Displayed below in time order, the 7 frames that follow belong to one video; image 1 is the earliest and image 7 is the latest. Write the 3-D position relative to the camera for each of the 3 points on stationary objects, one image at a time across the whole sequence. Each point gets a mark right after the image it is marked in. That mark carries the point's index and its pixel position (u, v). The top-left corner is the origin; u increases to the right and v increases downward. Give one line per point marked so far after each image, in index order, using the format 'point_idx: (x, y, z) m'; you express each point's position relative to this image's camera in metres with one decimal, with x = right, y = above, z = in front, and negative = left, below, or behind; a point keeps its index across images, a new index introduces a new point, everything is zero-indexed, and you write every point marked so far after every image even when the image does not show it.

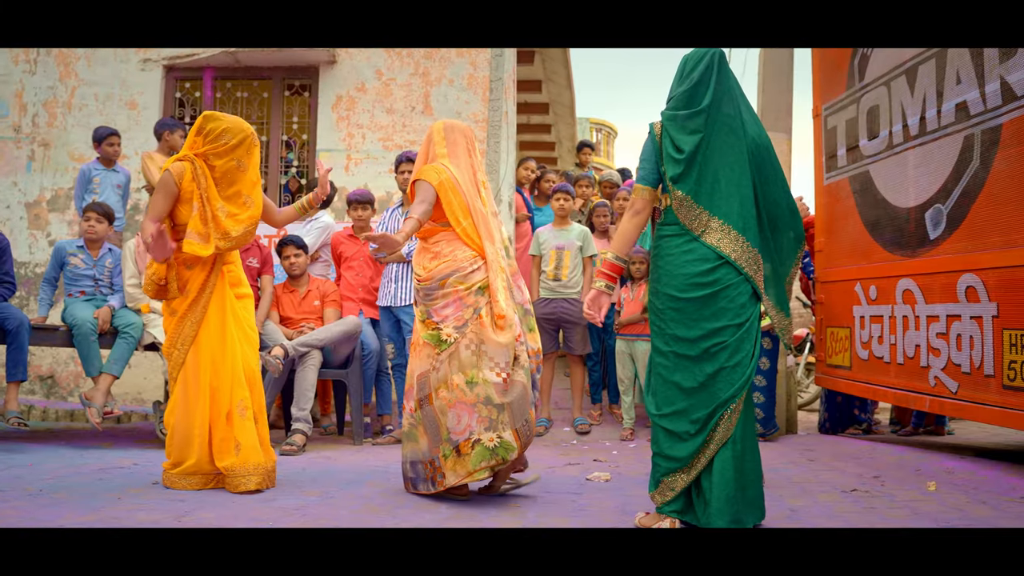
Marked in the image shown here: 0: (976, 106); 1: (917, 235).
0: (+2.5, +1.0, +4.7) m
1: (+2.4, +0.3, +5.2) m
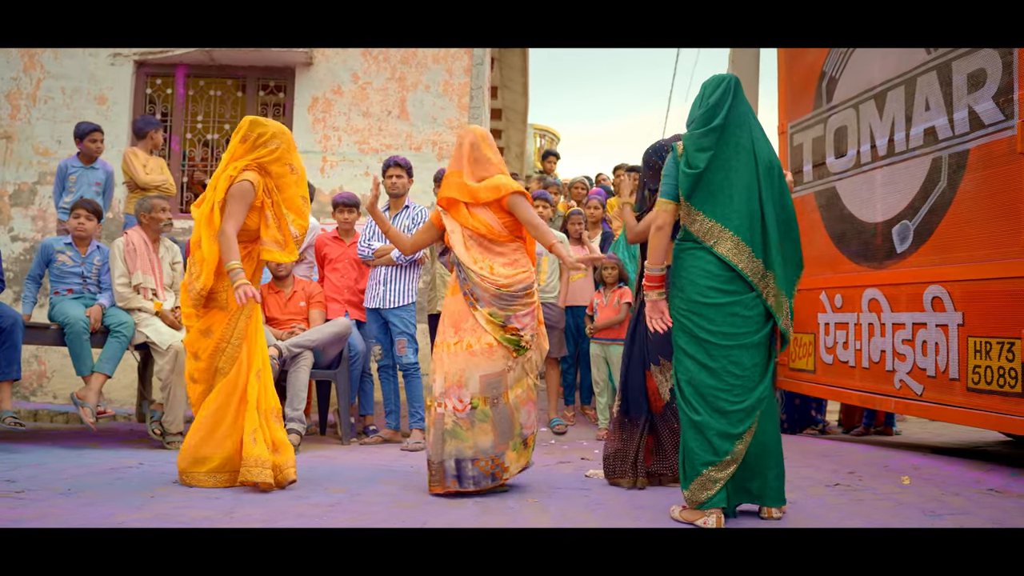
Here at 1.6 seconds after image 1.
0: (+2.5, +0.9, +5.1) m
1: (+2.4, +0.3, +5.6) m
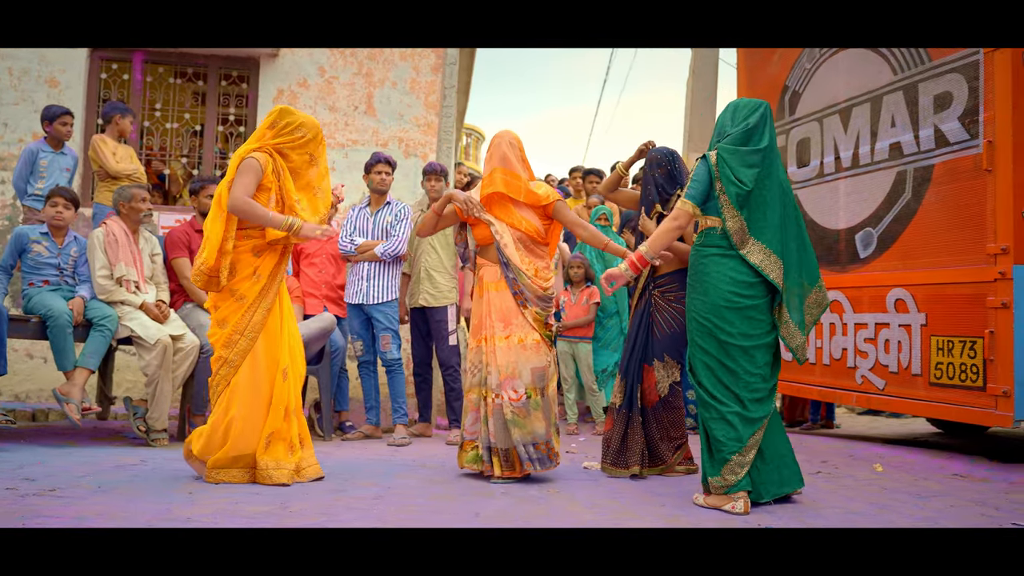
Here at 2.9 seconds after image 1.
0: (+2.5, +0.9, +5.5) m
1: (+2.3, +0.2, +6.1) m
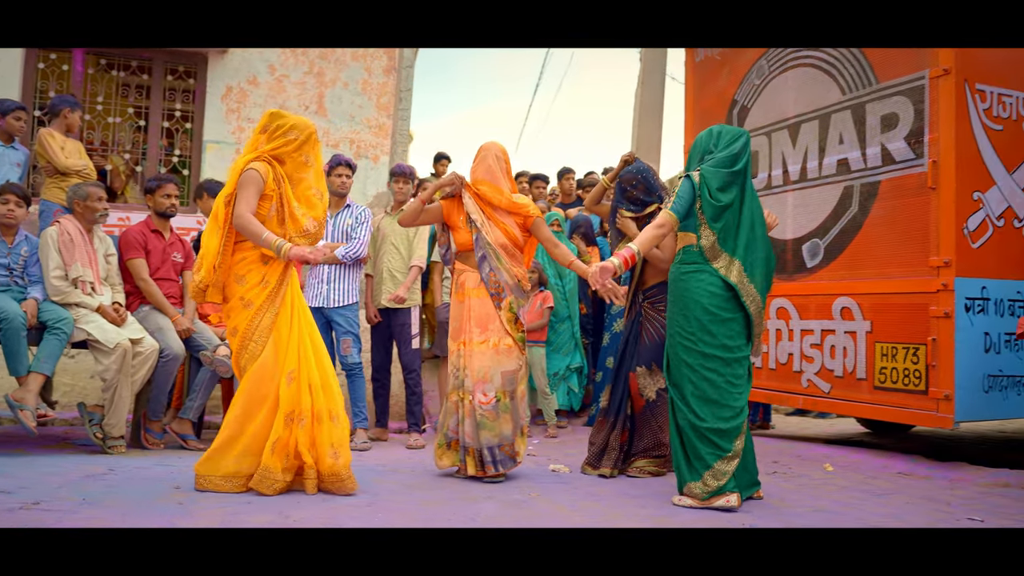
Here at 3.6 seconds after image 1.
0: (+2.3, +0.8, +5.8) m
1: (+2.0, +0.2, +6.4) m
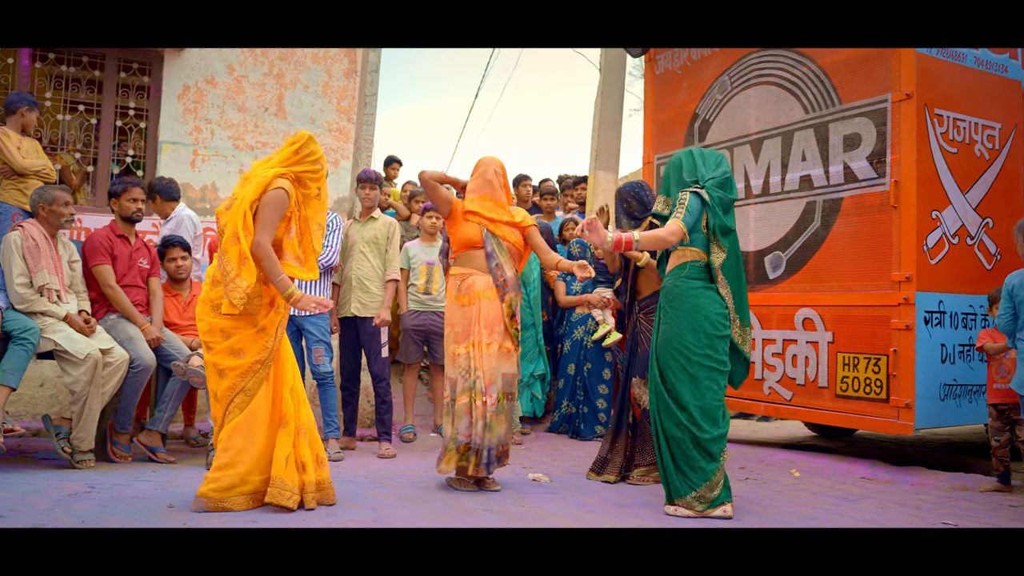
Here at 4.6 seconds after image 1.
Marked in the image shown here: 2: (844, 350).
0: (+2.1, +0.7, +6.1) m
1: (+1.8, +0.1, +6.6) m
2: (+2.2, -0.4, +5.8) m
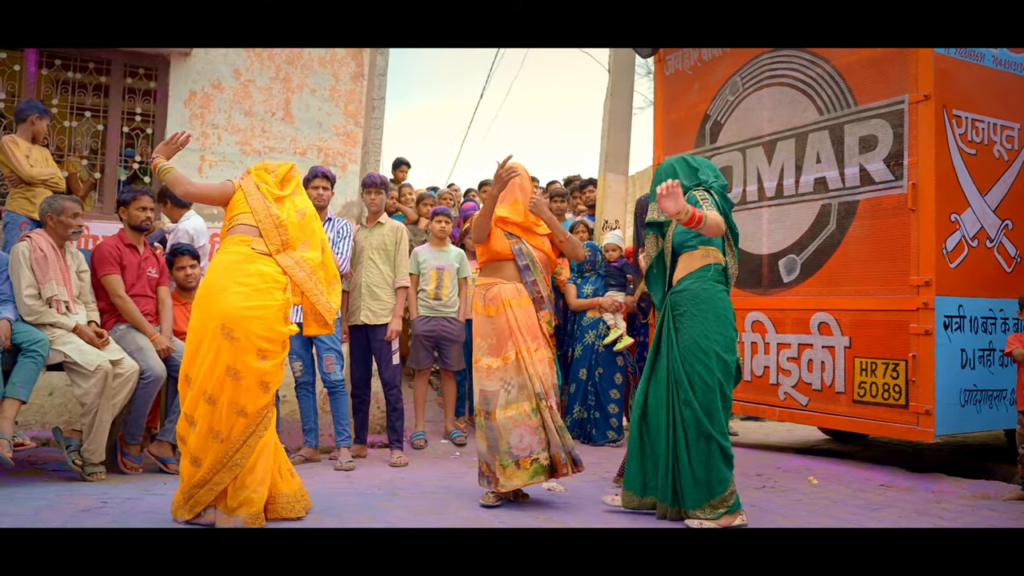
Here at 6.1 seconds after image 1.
0: (+2.2, +0.7, +6.0) m
1: (+1.9, +0.1, +6.5) m
2: (+2.3, -0.4, +5.8) m
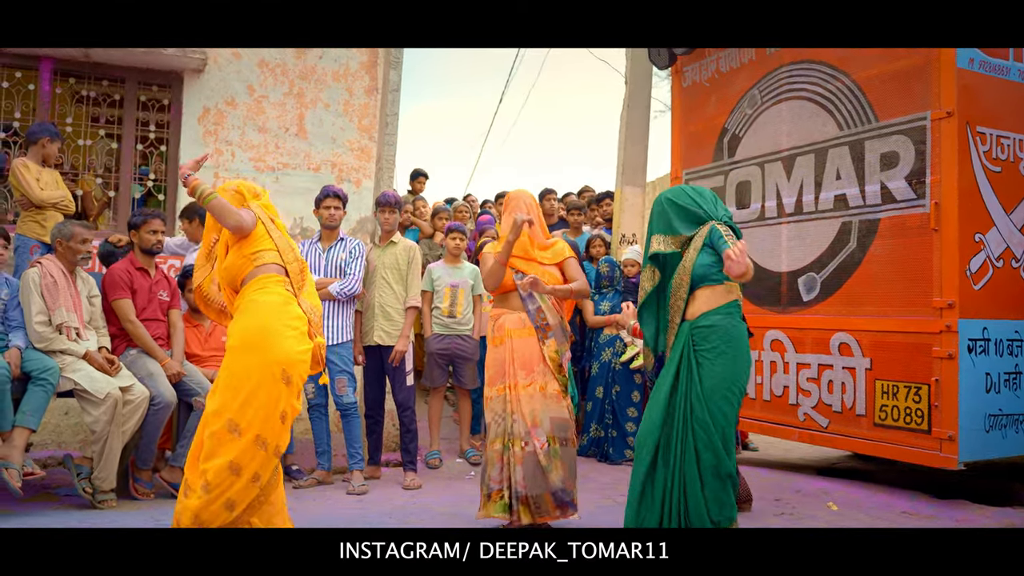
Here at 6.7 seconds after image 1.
0: (+2.3, +0.6, +5.9) m
1: (+2.0, 0.0, +6.4) m
2: (+2.4, -0.6, +5.6) m
